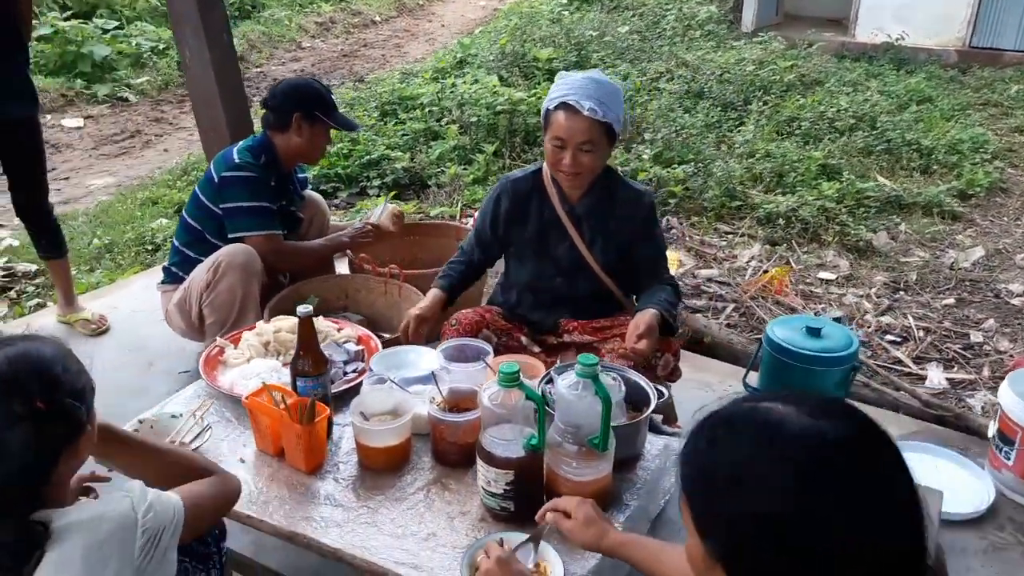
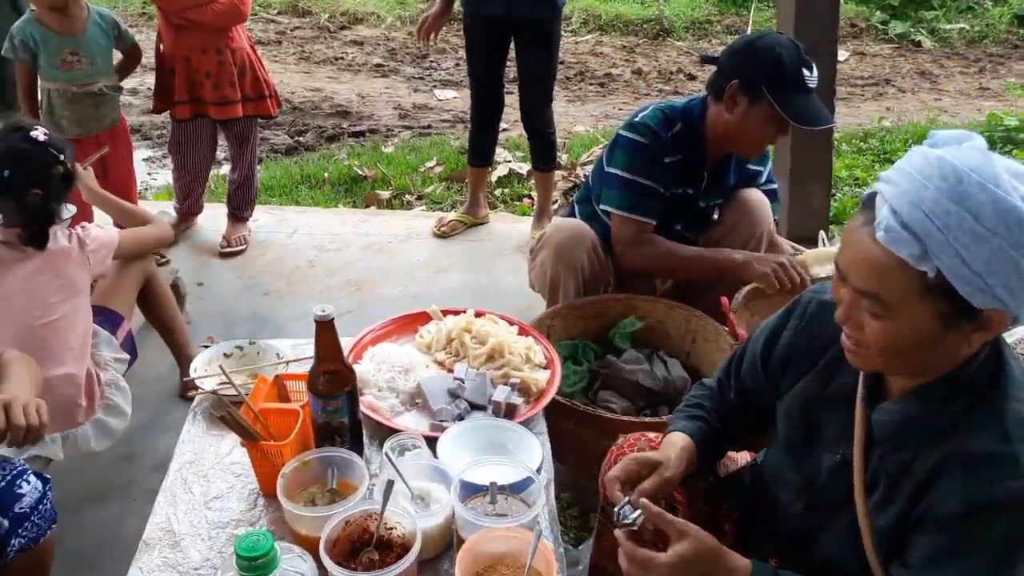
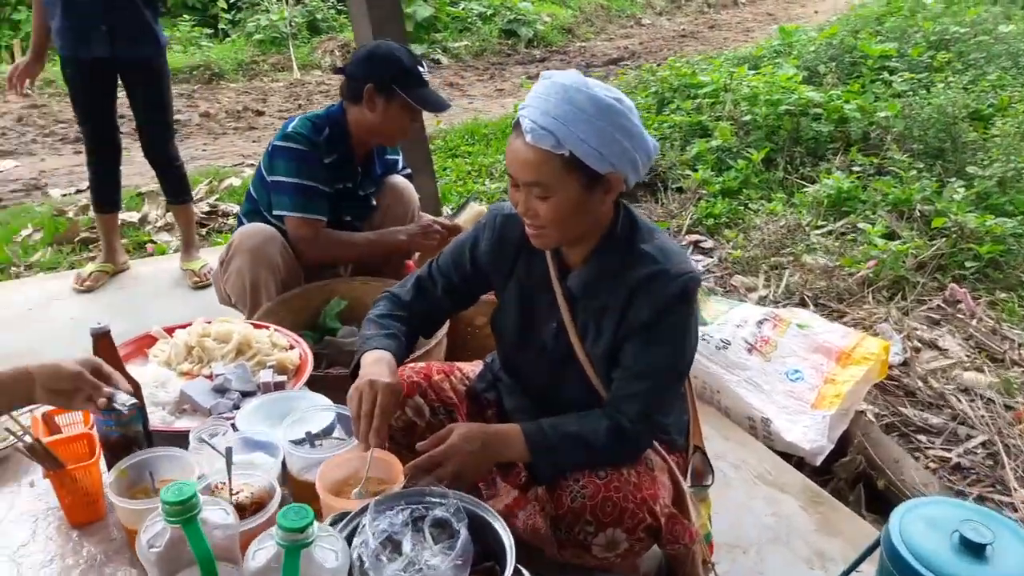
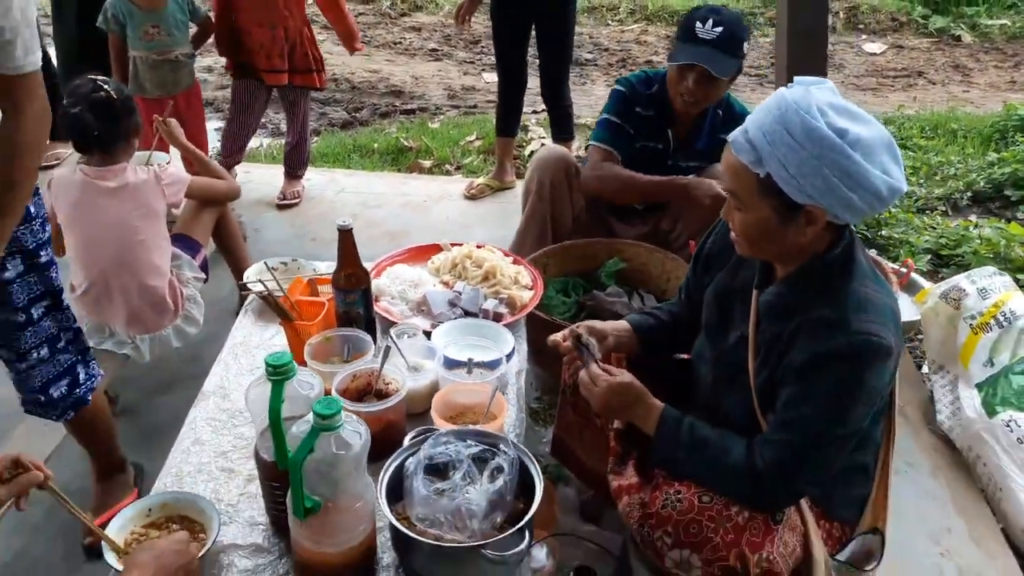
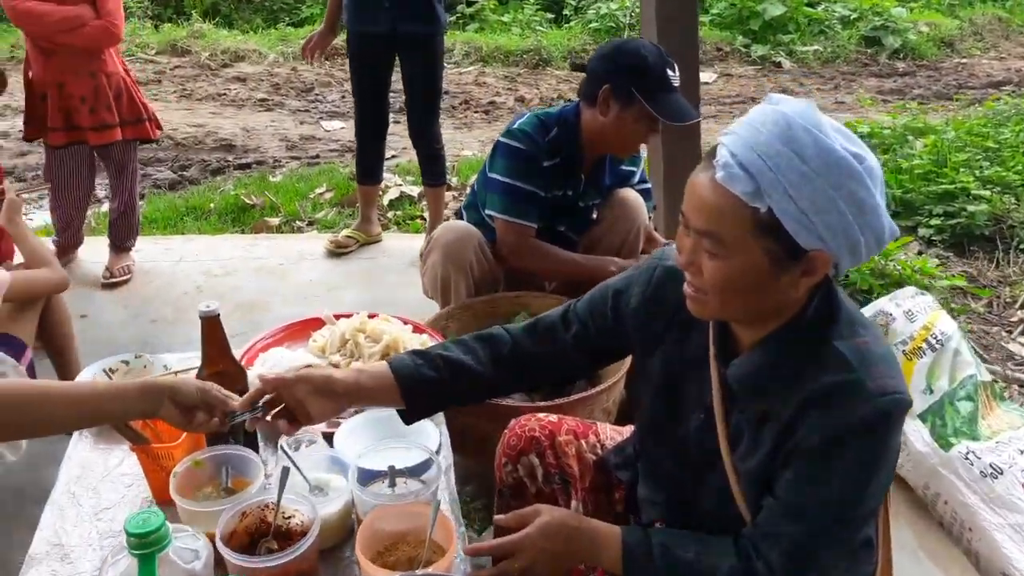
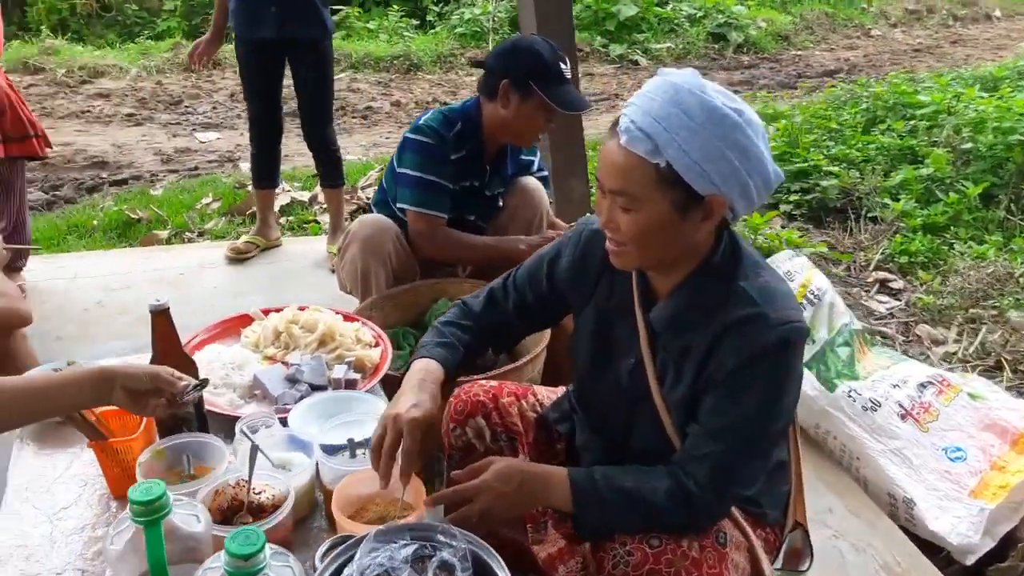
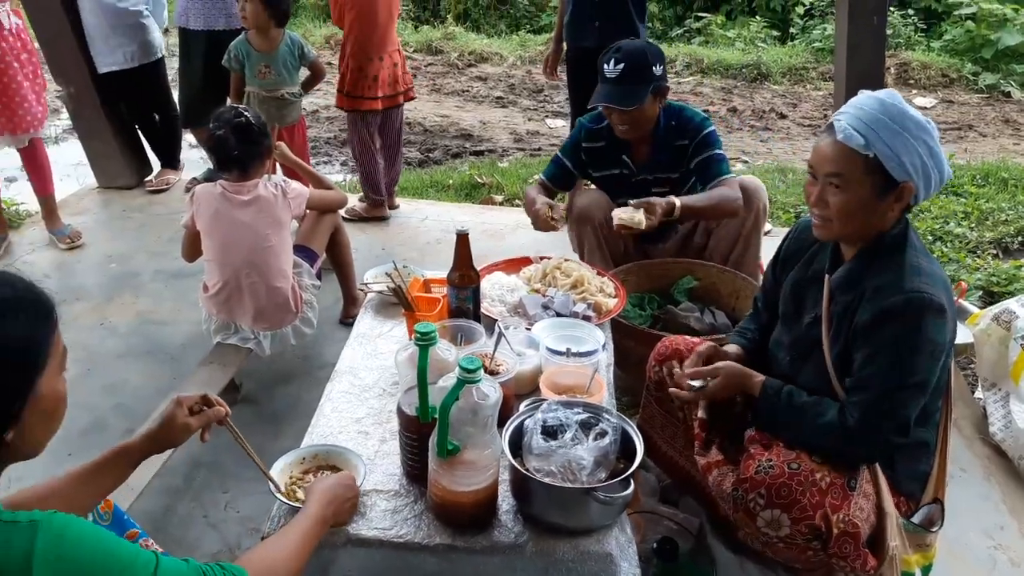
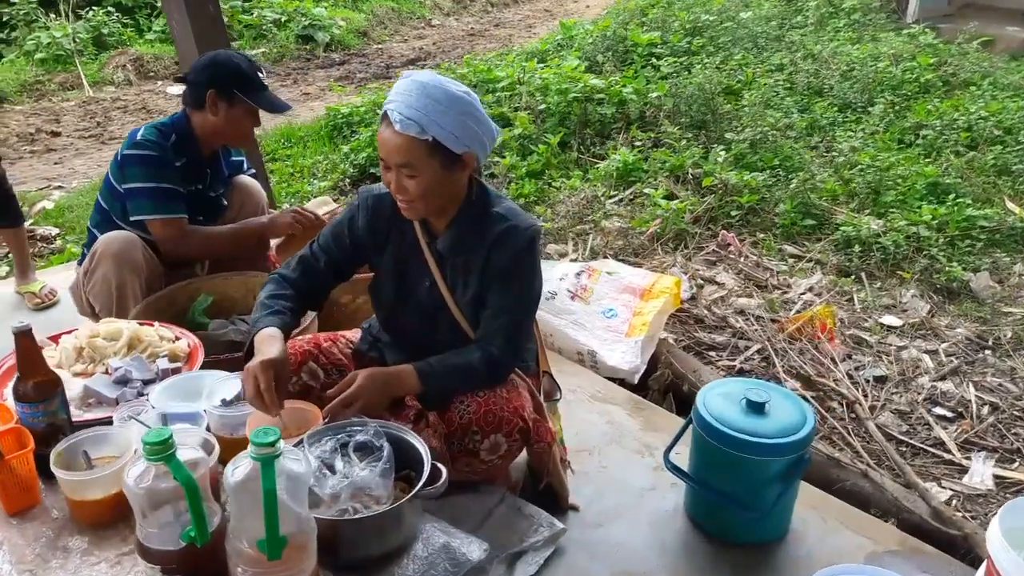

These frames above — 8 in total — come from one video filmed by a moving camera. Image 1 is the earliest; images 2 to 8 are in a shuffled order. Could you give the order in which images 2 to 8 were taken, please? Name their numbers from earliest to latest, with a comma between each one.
8, 3, 6, 5, 2, 4, 7
